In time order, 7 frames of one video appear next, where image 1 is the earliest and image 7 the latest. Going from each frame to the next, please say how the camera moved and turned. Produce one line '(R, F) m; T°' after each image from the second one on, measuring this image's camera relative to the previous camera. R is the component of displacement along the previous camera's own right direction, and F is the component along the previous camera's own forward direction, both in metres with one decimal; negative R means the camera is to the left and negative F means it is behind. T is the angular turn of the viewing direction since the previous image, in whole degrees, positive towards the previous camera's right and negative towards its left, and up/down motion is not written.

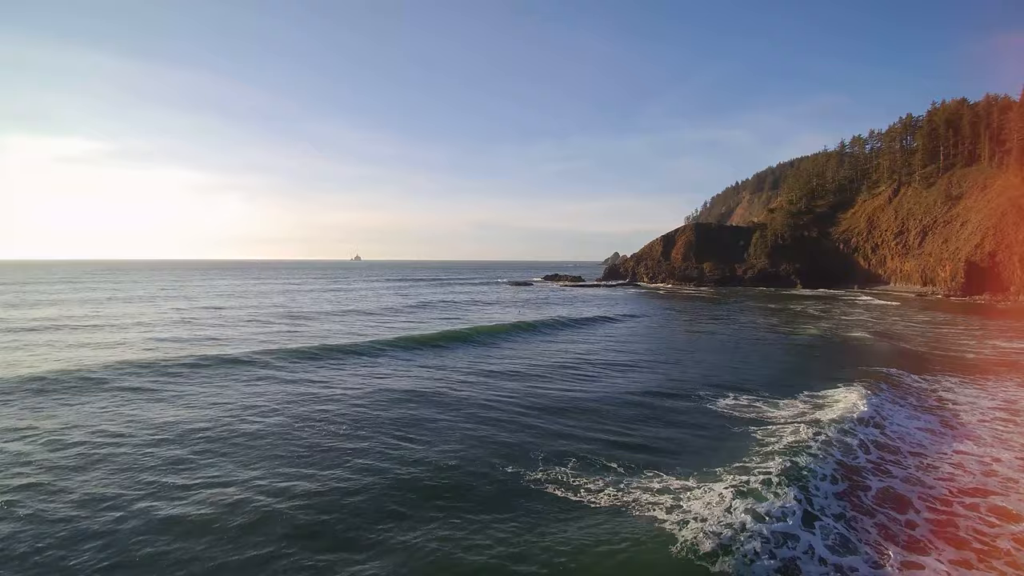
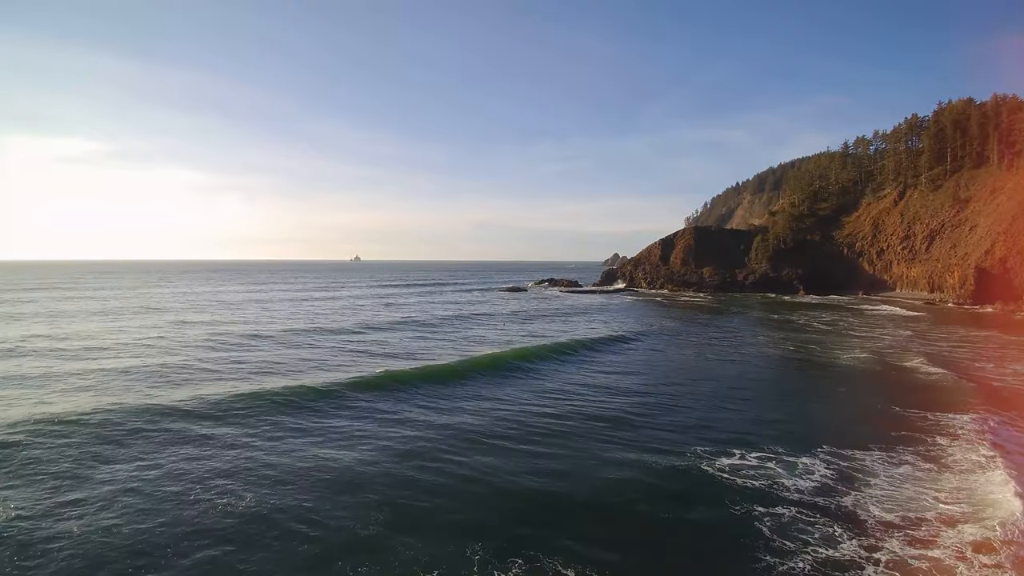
(+1.1, +2.5) m; 0°
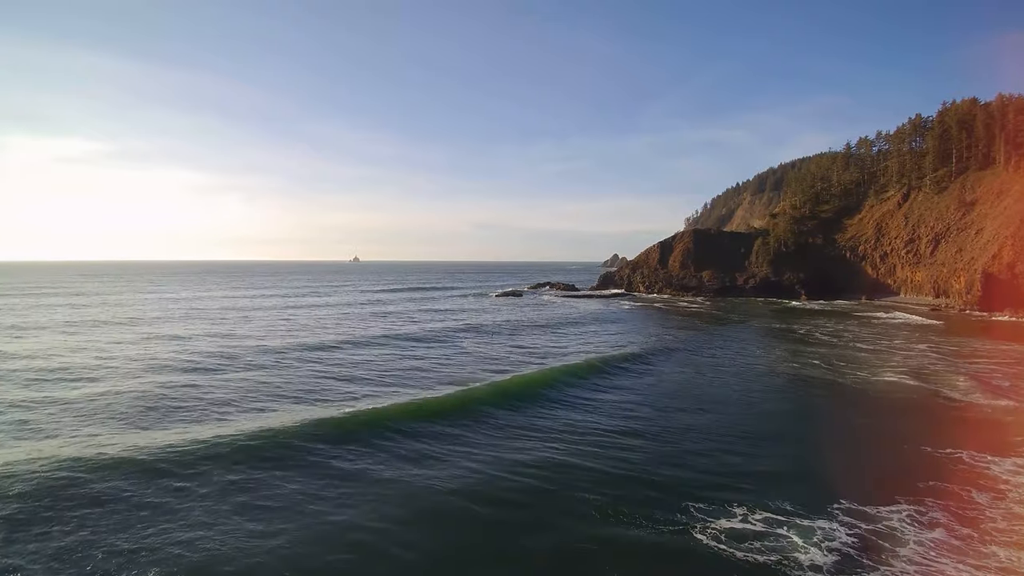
(+0.8, +1.8) m; 0°
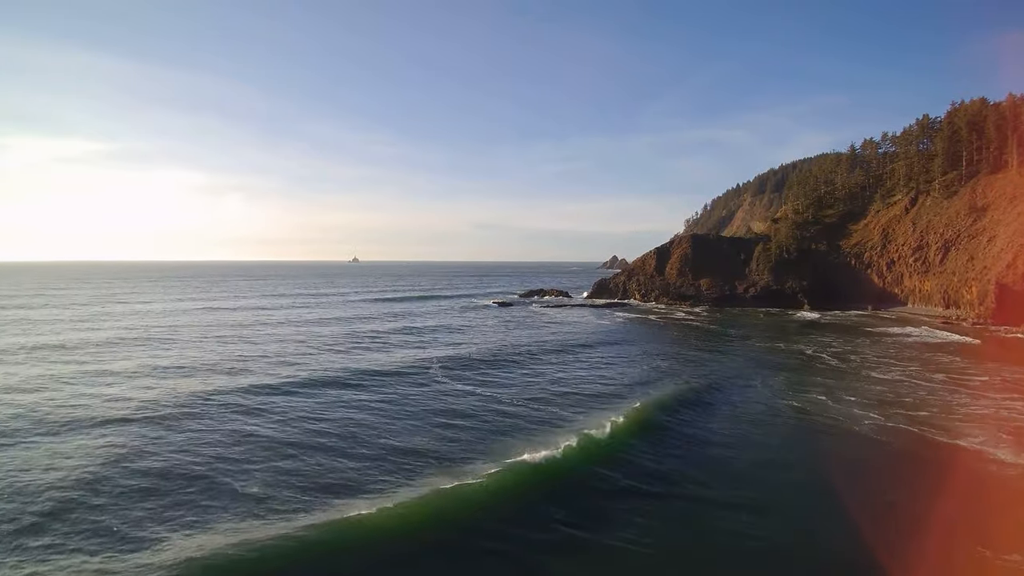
(+1.7, +3.4) m; 0°
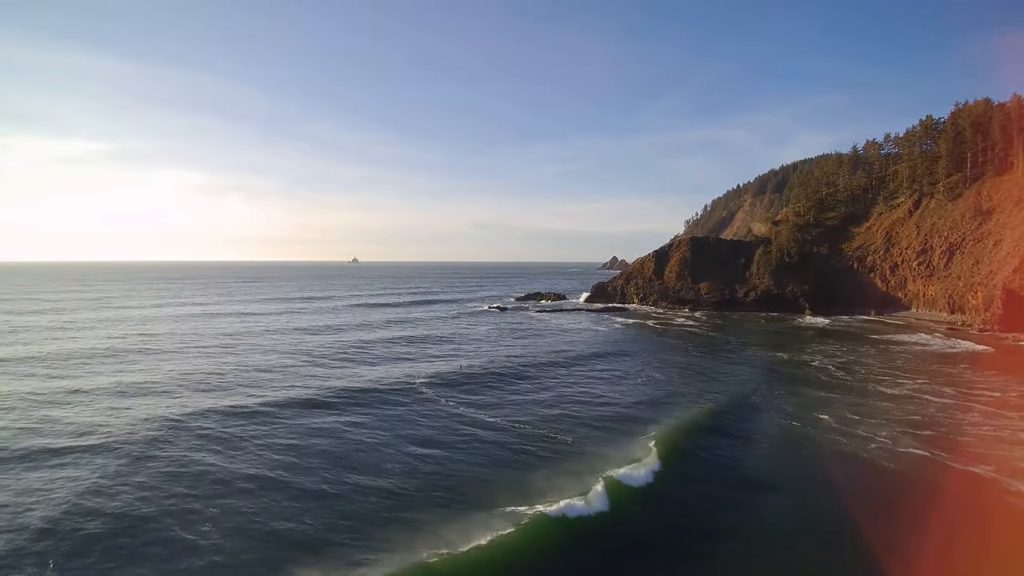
(+0.6, +1.4) m; 0°
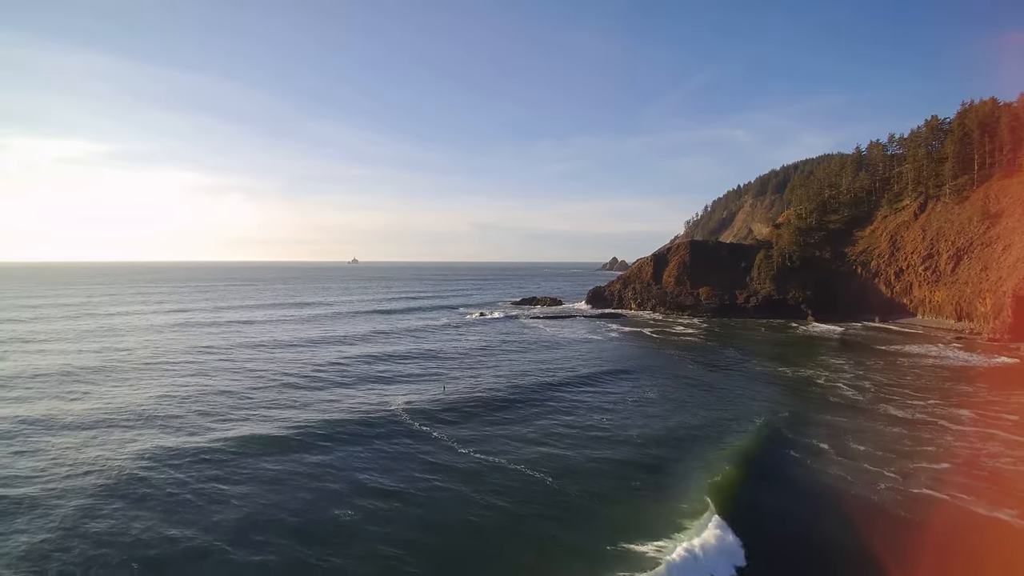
(+1.0, +2.0) m; 0°
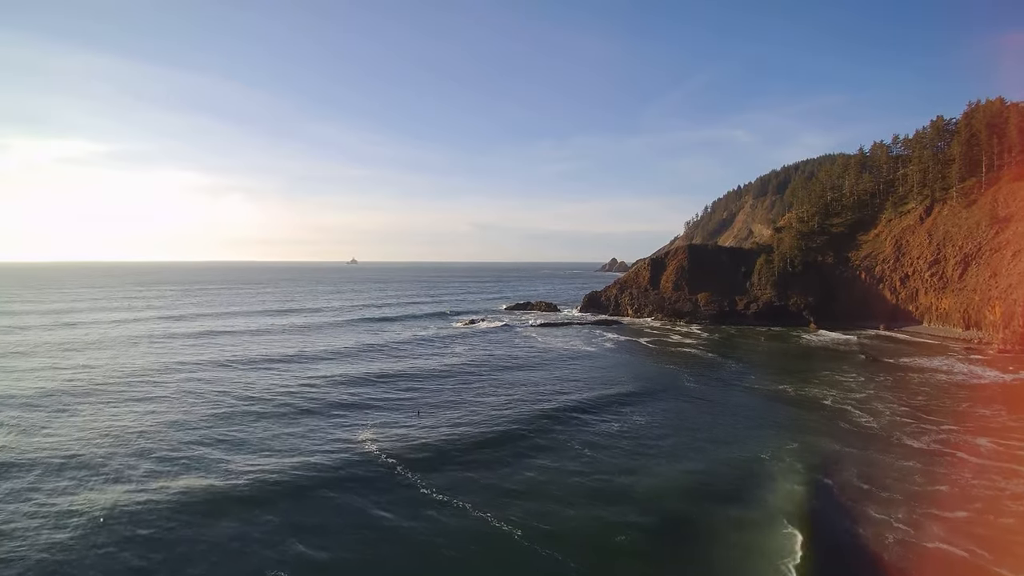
(+1.1, +2.3) m; 0°
